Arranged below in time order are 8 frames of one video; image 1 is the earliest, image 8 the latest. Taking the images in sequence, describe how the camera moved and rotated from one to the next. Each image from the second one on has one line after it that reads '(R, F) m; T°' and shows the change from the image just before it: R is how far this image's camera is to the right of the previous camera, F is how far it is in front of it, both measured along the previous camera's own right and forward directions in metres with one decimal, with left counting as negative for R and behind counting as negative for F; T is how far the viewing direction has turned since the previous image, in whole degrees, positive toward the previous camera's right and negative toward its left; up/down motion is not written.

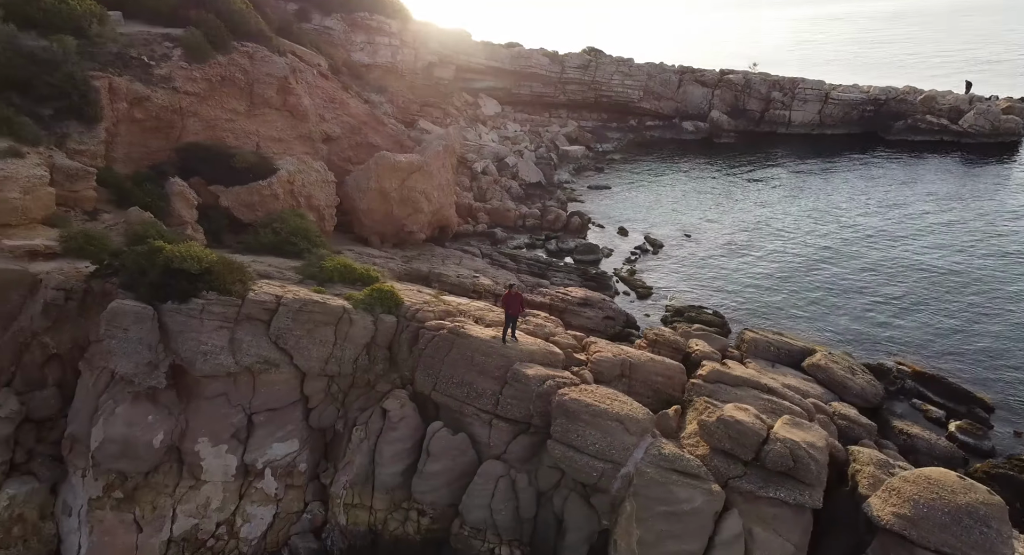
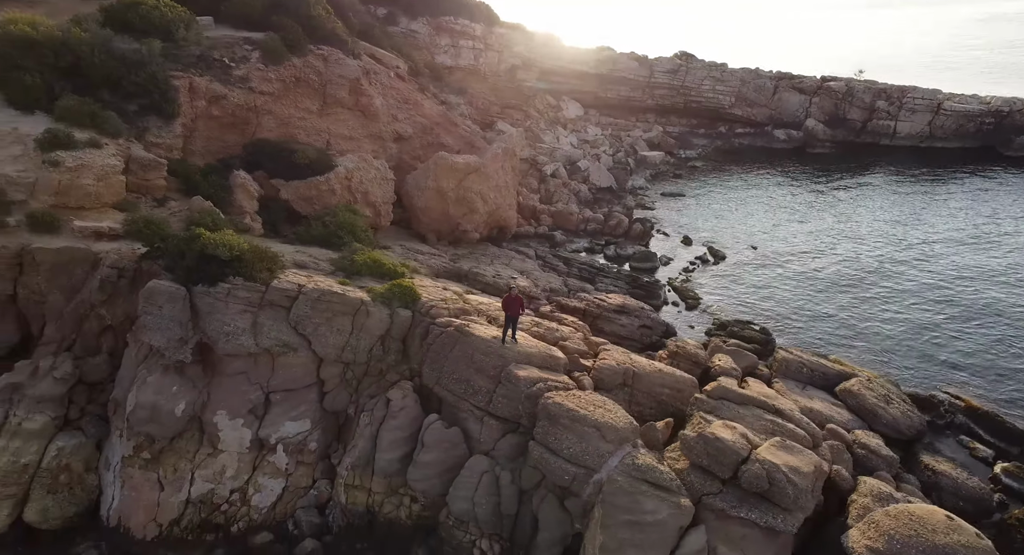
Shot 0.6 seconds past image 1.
(+1.3, -0.1) m; -7°
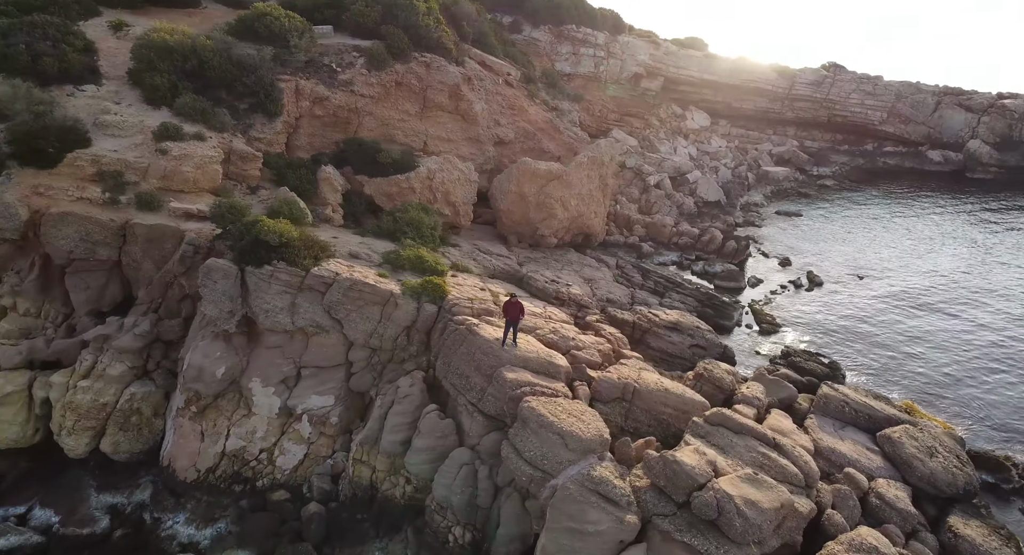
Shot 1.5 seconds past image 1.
(+1.9, -0.1) m; -11°
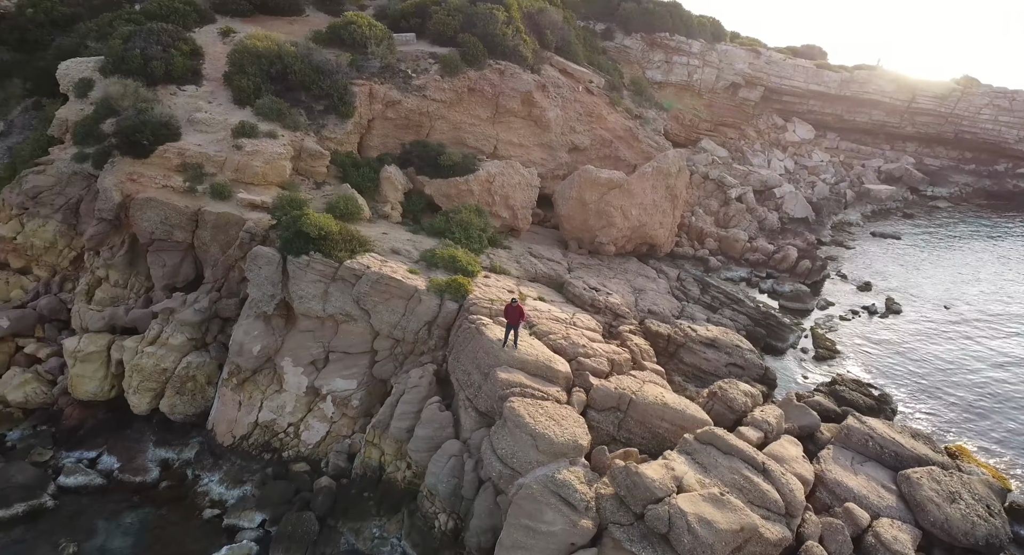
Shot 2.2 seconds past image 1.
(+1.4, -0.2) m; -8°
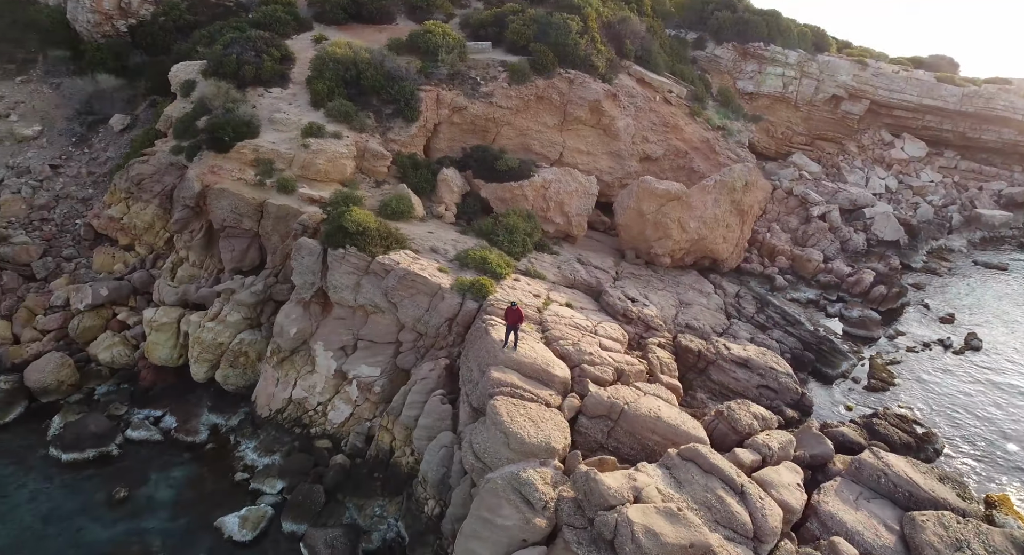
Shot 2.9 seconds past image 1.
(+1.5, -0.3) m; -8°
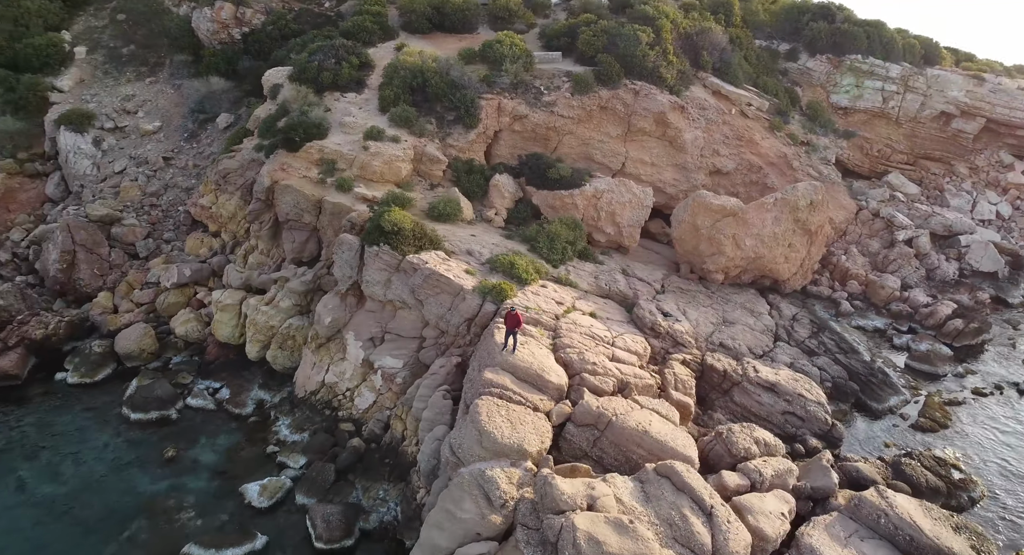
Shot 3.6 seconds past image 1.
(+1.6, -0.3) m; -8°
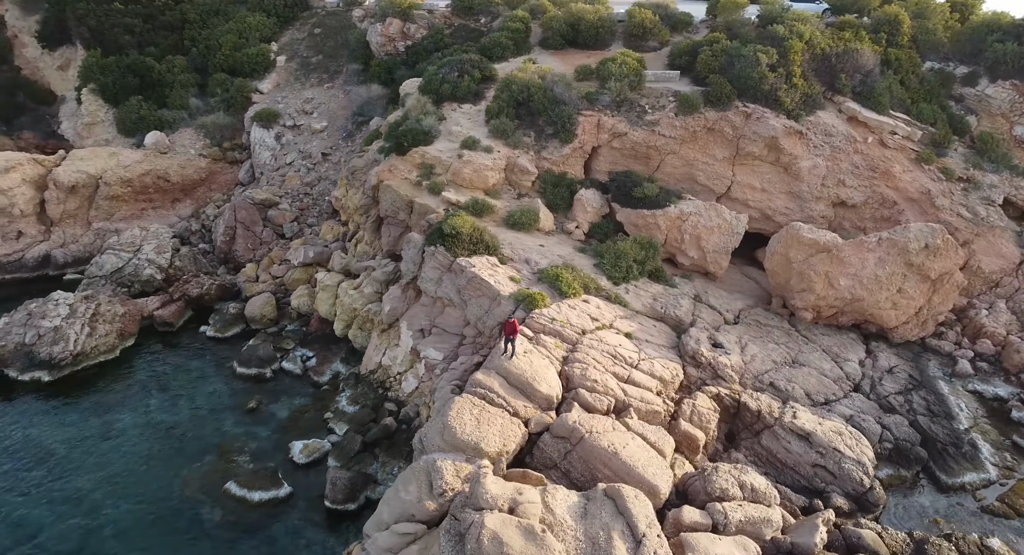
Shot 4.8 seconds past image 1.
(+2.8, -0.4) m; -14°
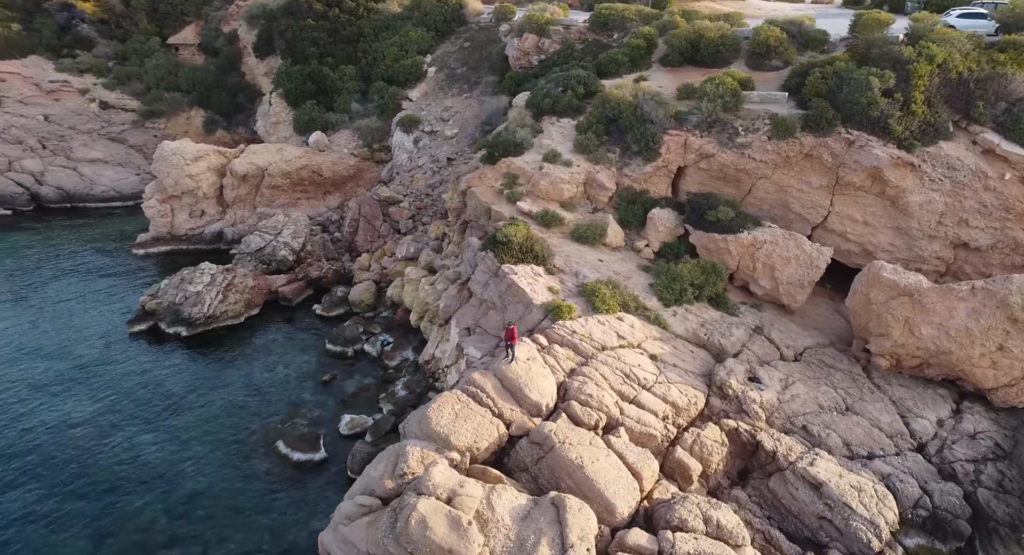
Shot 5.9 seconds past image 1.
(+2.8, -0.7) m; -14°
